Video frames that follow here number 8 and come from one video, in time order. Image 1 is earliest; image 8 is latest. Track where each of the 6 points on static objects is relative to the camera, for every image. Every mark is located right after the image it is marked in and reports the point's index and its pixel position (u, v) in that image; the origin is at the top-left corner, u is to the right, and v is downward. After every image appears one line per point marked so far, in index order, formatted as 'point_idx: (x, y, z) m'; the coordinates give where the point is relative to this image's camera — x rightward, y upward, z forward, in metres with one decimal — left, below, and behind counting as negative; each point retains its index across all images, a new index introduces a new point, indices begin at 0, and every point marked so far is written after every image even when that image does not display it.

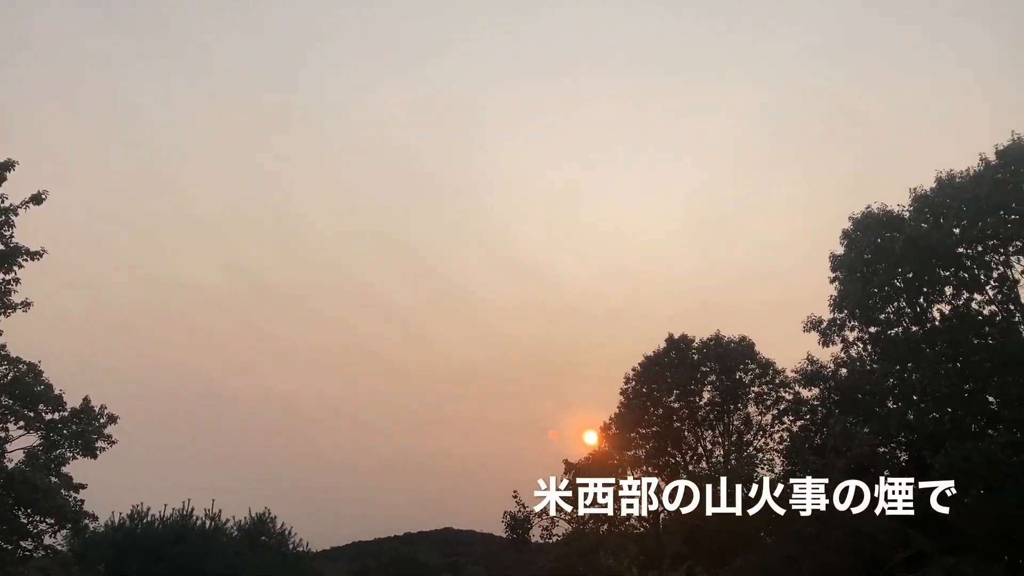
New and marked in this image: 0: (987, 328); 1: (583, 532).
0: (+10.1, -0.8, +19.8) m
1: (+1.4, -4.9, +18.7) m
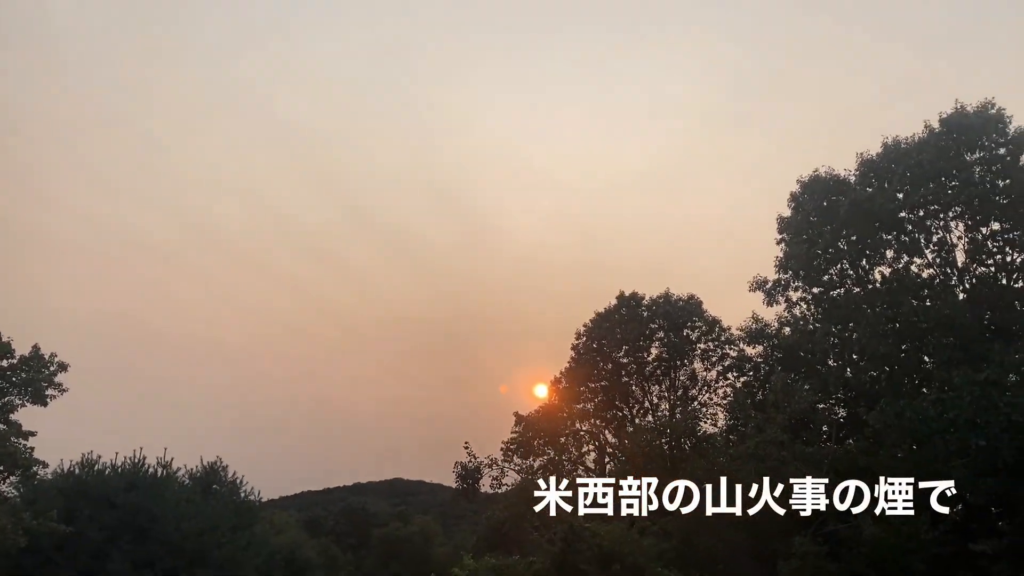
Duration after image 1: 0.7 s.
0: (+9.1, 0.0, +20.6) m
1: (+0.5, -4.0, +19.2) m
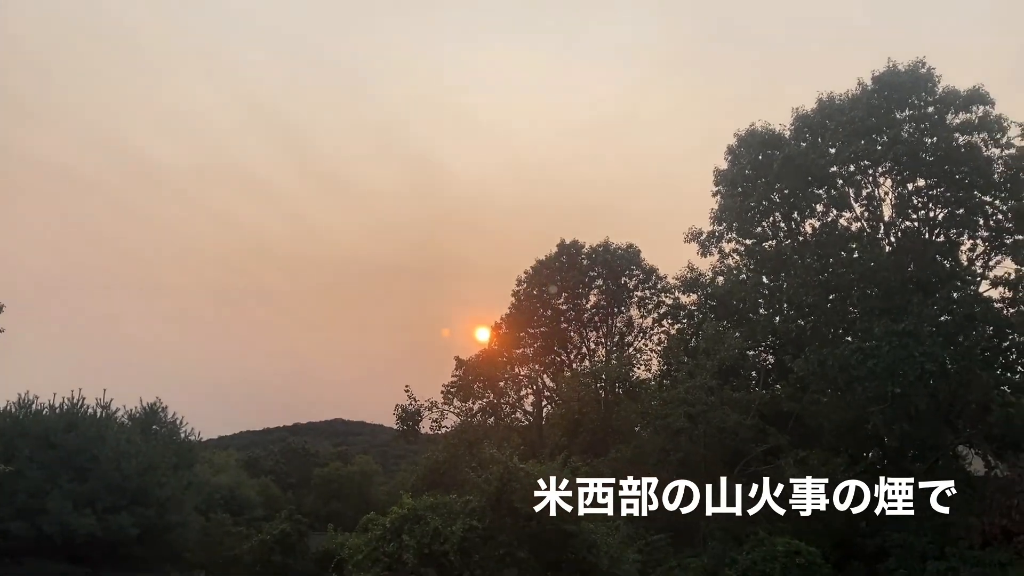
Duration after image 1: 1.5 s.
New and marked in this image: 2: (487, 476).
0: (+7.8, +1.0, +21.4) m
1: (-0.8, -2.9, +19.7) m
2: (-0.4, -2.7, +13.6) m
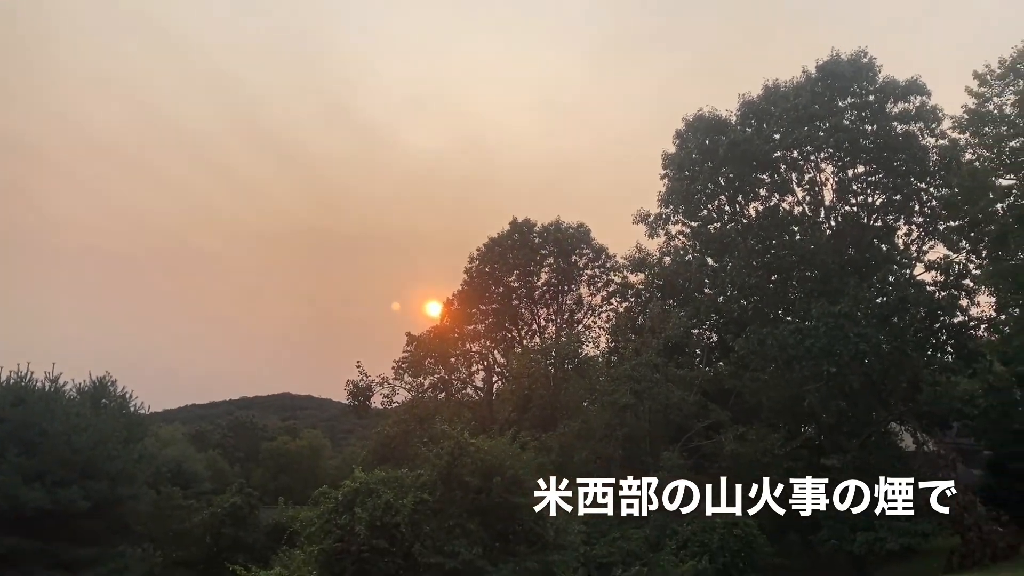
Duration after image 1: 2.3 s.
0: (+6.7, +1.4, +22.1) m
1: (-1.9, -2.5, +20.1) m
2: (-1.1, -2.4, +14.0) m
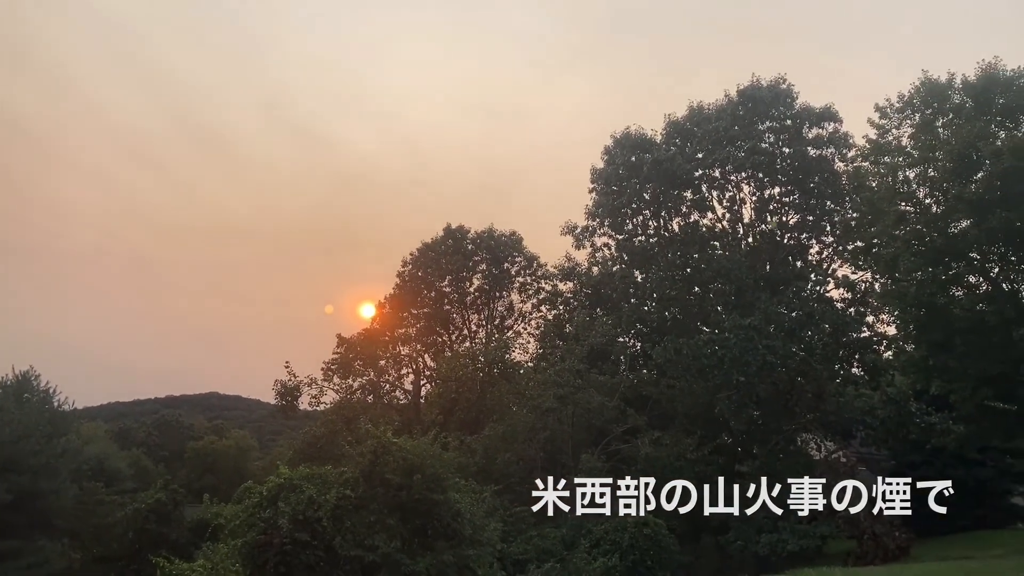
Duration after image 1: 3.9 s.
0: (+5.0, +1.1, +23.2) m
1: (-3.6, -2.5, +20.6) m
2: (-2.3, -2.5, +14.5) m
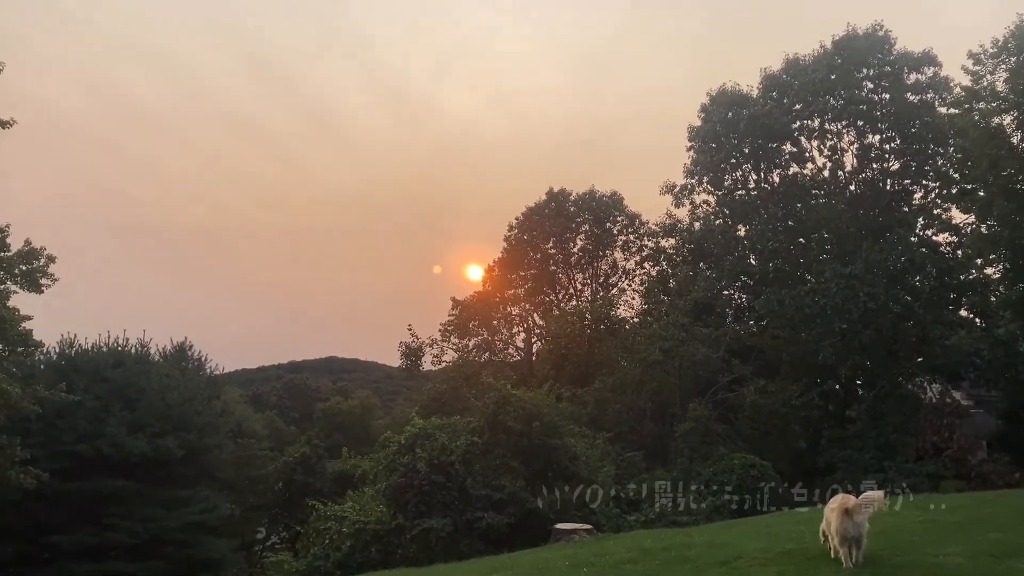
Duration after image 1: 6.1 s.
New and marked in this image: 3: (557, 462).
0: (+7.6, +2.4, +23.8) m
1: (-1.0, -1.7, +22.3) m
2: (-0.5, -1.9, +16.1) m
3: (+0.8, -2.9, +15.7) m
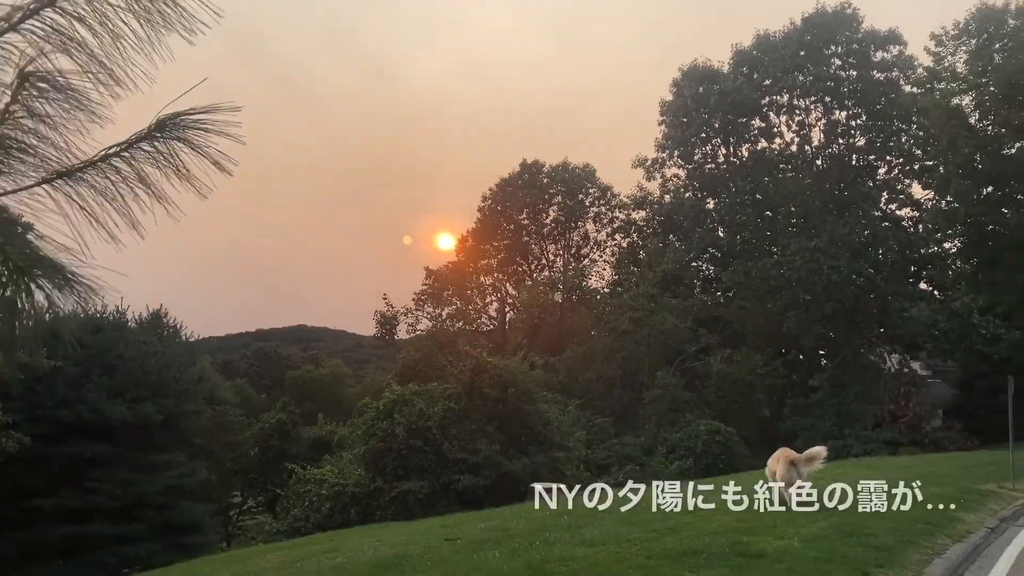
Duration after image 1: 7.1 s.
0: (+7.0, +3.1, +24.4) m
1: (-1.6, -1.0, +22.8) m
2: (-0.9, -1.4, +16.6) m
3: (+0.3, -2.4, +16.3) m
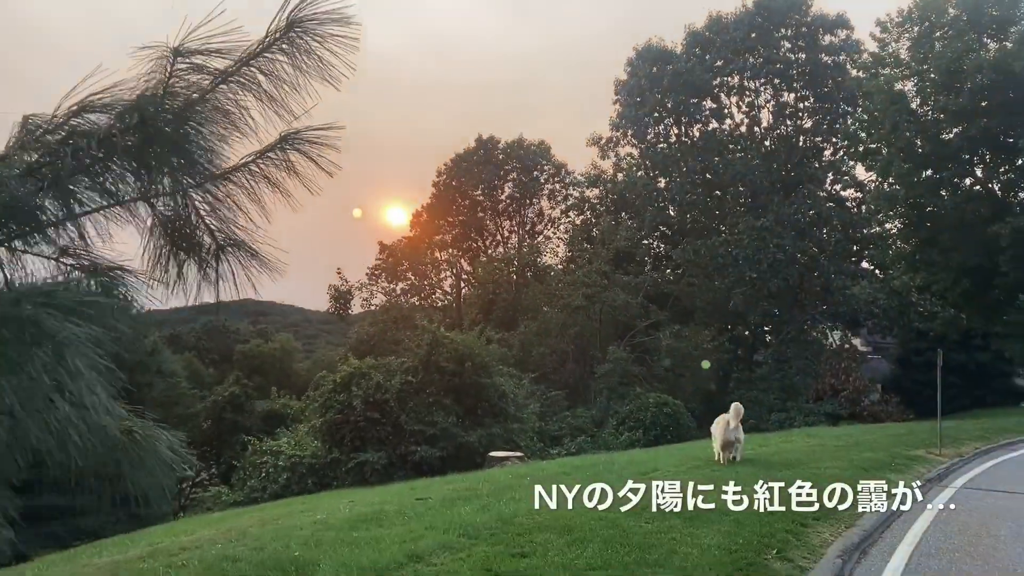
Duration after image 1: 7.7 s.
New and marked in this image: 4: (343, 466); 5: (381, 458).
0: (+5.8, +3.7, +24.9) m
1: (-2.7, -0.4, +23.0) m
2: (-1.7, -1.0, +16.9) m
3: (-0.5, -2.0, +16.7) m
4: (-2.8, -2.9, +15.3) m
5: (-2.1, -2.7, +15.1) m
